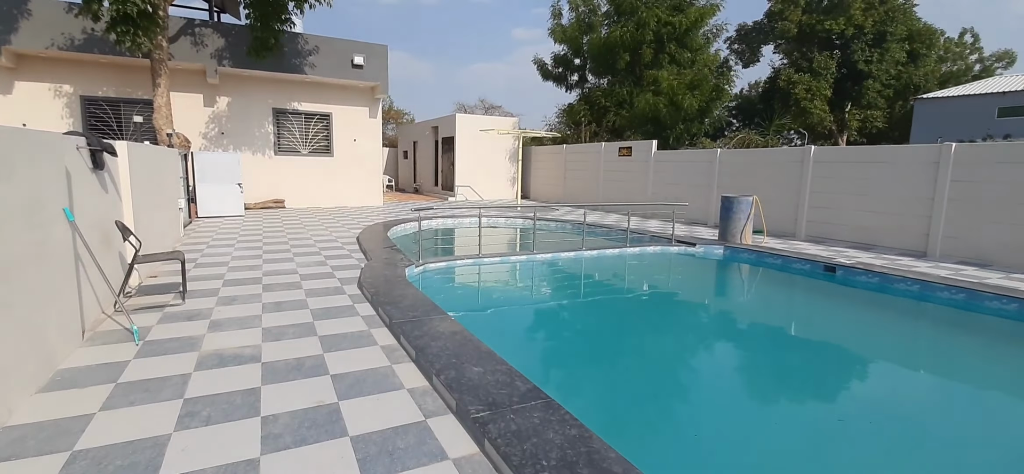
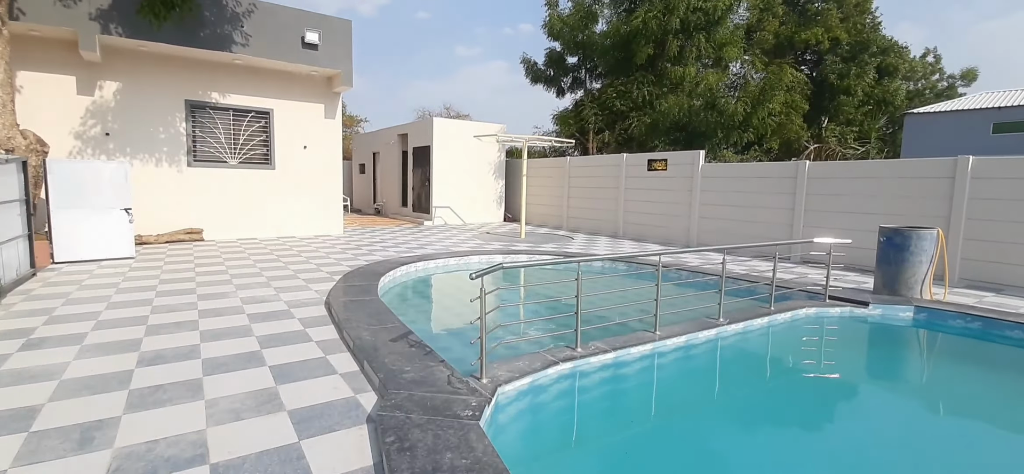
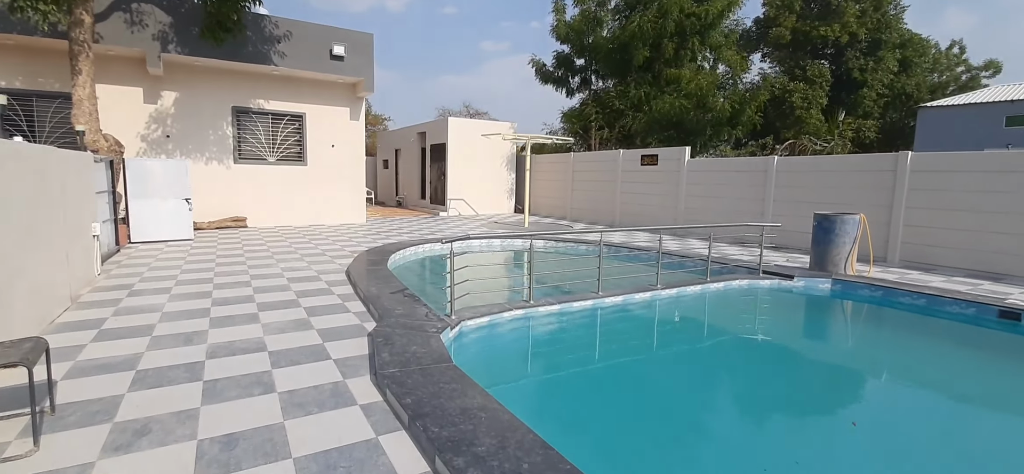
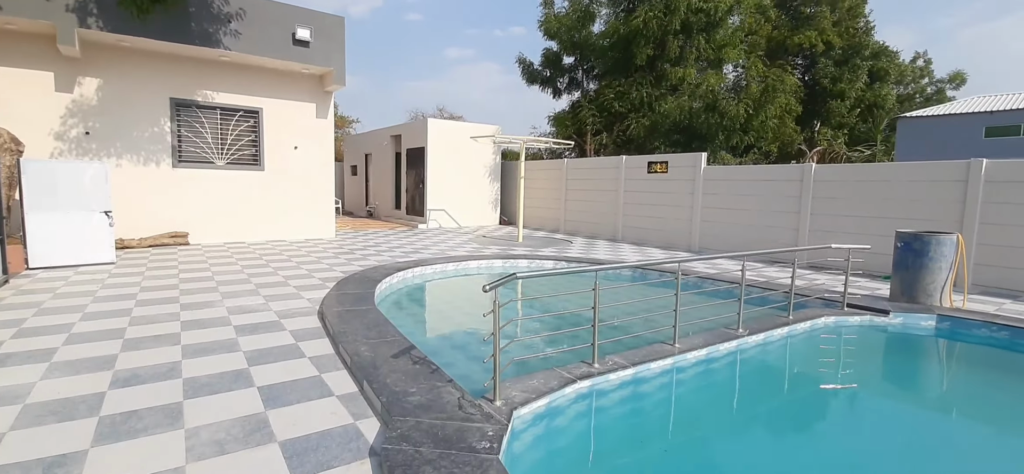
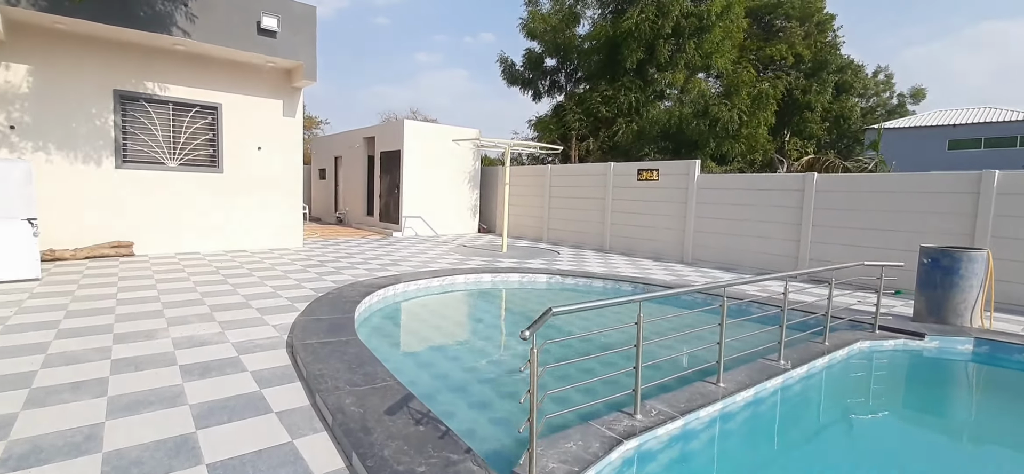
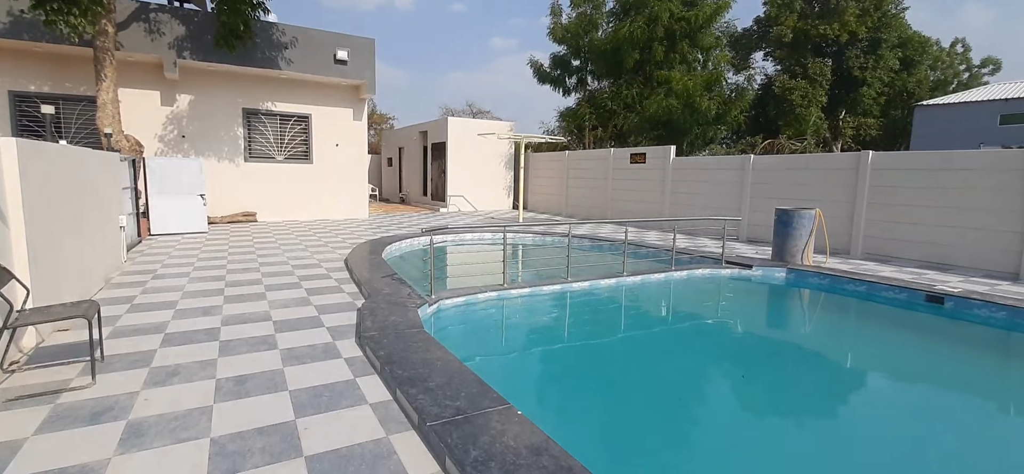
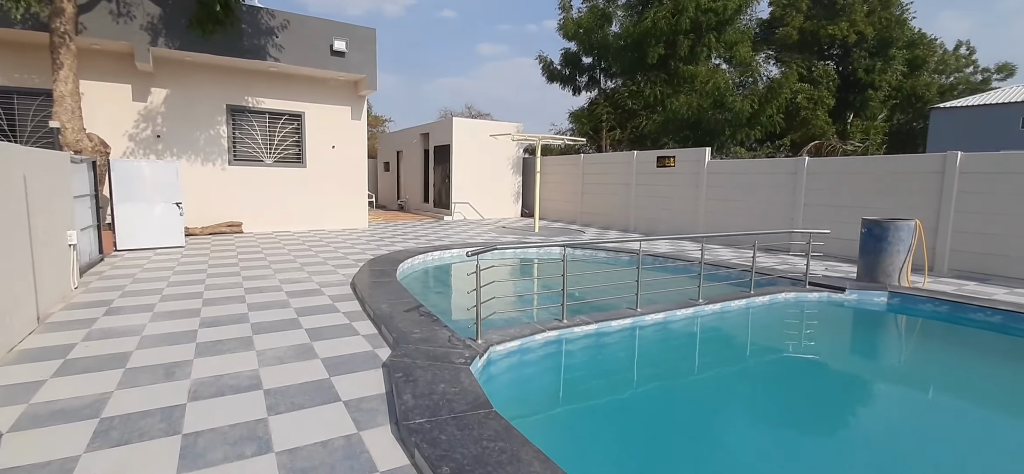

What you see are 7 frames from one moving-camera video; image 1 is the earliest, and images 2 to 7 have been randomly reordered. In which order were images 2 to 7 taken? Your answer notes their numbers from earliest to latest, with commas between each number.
6, 3, 7, 2, 4, 5
